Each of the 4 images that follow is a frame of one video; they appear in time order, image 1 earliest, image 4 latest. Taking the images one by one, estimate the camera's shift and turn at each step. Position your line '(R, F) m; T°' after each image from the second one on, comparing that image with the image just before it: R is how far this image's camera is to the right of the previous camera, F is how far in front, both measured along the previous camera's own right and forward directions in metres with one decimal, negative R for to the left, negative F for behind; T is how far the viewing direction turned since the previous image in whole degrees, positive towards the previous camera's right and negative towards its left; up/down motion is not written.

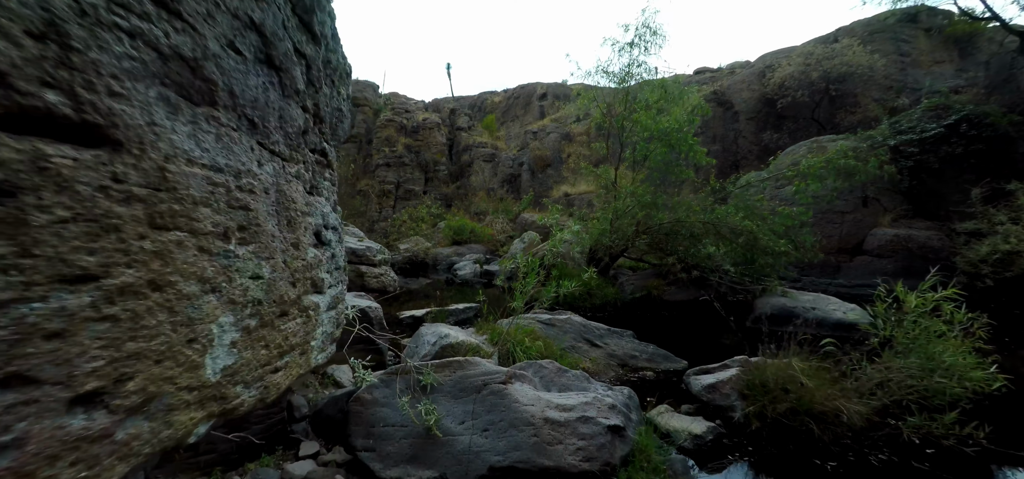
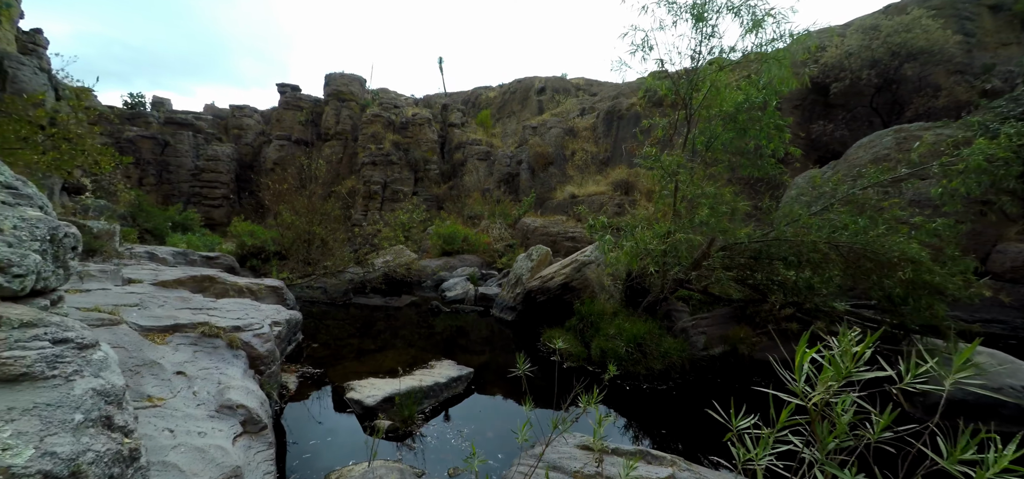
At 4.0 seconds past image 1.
(-0.2, +3.3) m; +1°
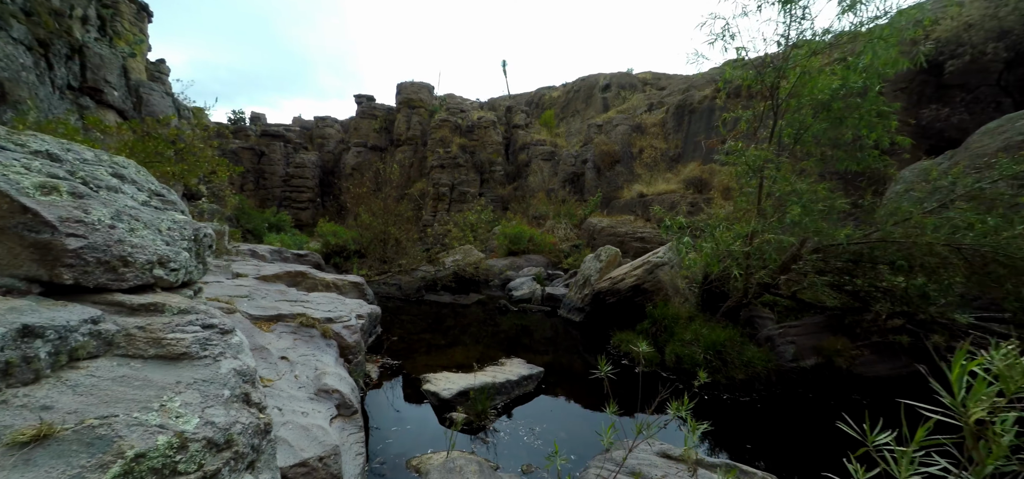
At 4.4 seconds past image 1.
(-0.1, -0.1) m; -8°
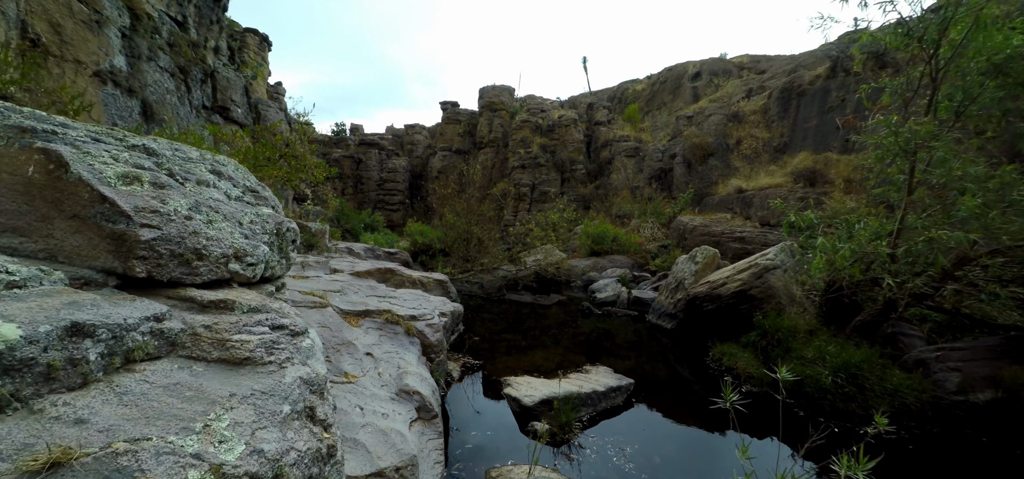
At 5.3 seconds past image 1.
(-0.1, +0.3) m; -10°
